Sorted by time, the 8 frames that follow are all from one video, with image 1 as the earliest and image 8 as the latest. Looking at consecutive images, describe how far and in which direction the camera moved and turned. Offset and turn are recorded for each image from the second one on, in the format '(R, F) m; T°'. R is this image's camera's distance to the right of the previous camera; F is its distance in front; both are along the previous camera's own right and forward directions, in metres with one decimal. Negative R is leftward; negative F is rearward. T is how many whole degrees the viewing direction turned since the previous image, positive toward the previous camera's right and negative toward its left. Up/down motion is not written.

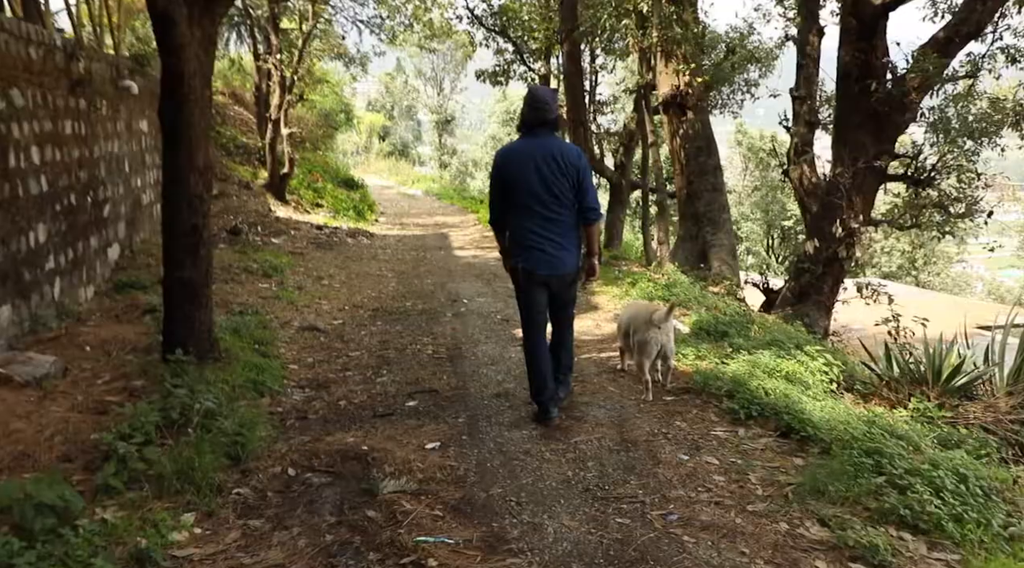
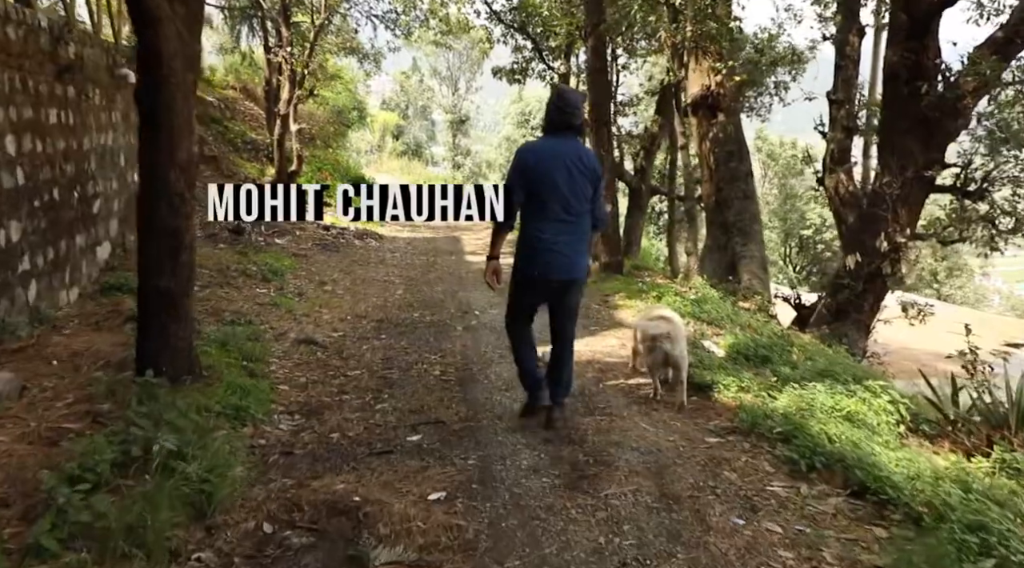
(-0.1, +0.7) m; -1°
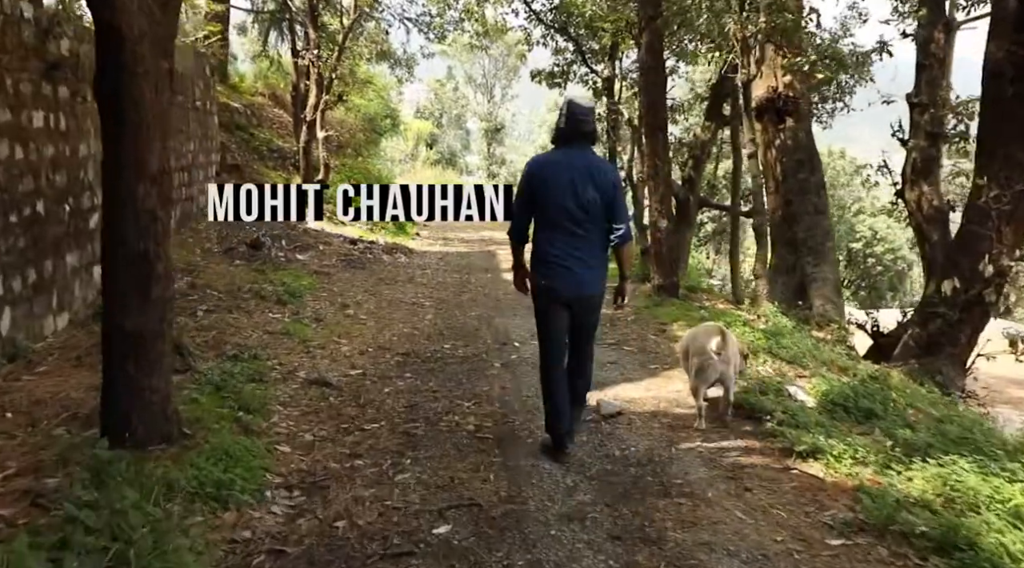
(-0.1, +1.1) m; -2°
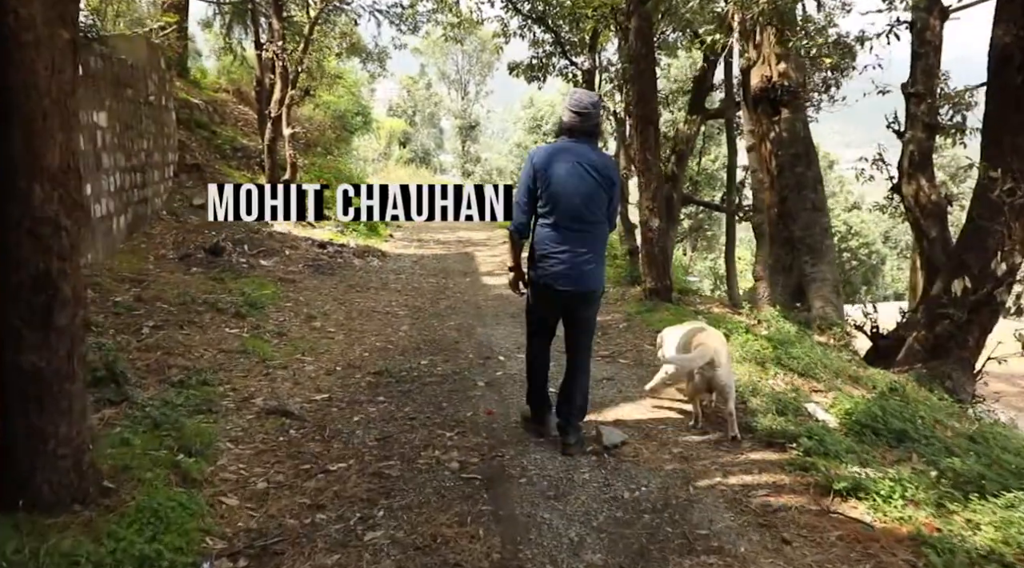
(-0.1, +0.7) m; +2°
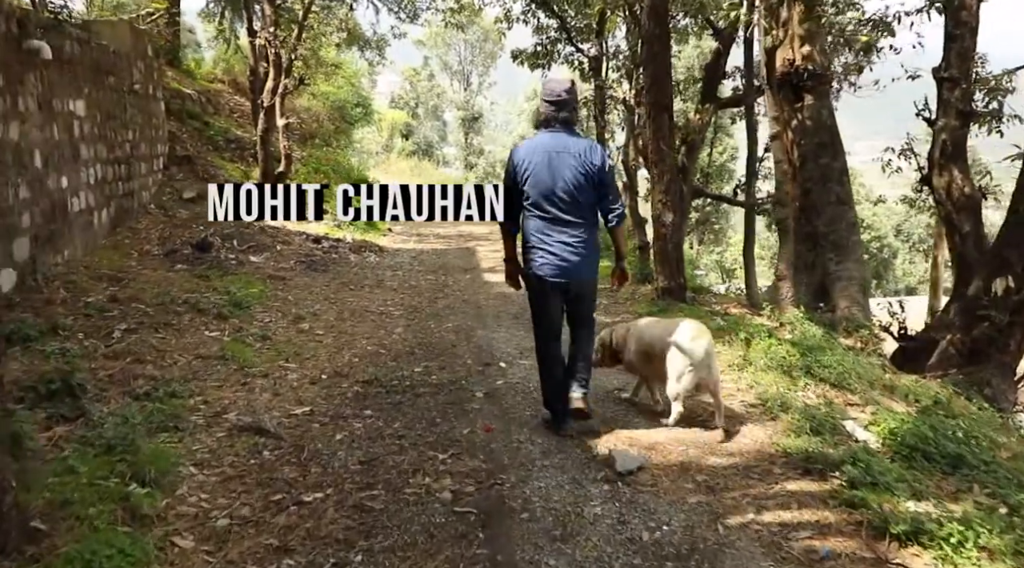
(0.0, +0.6) m; 0°
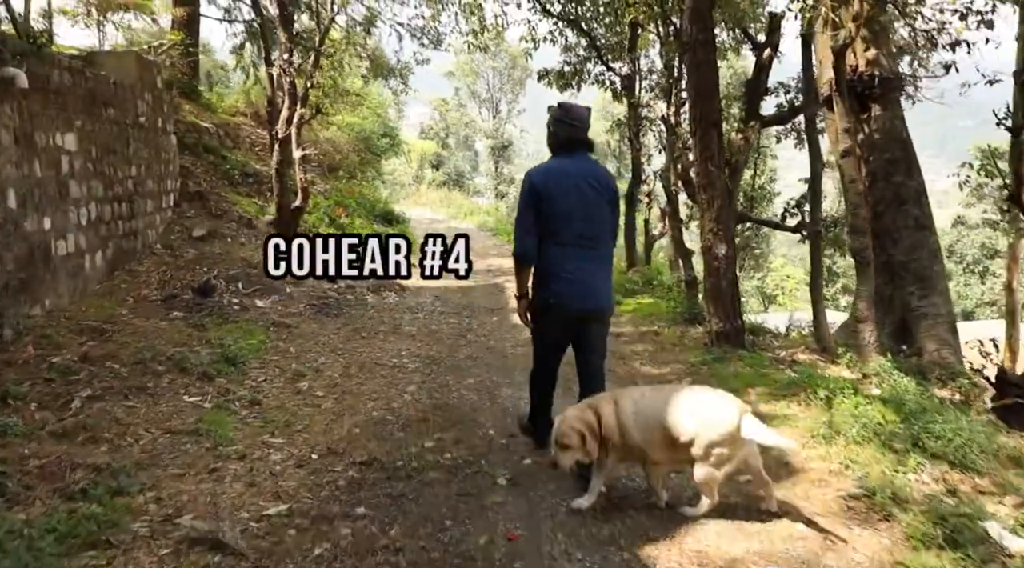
(0.0, +1.1) m; -2°
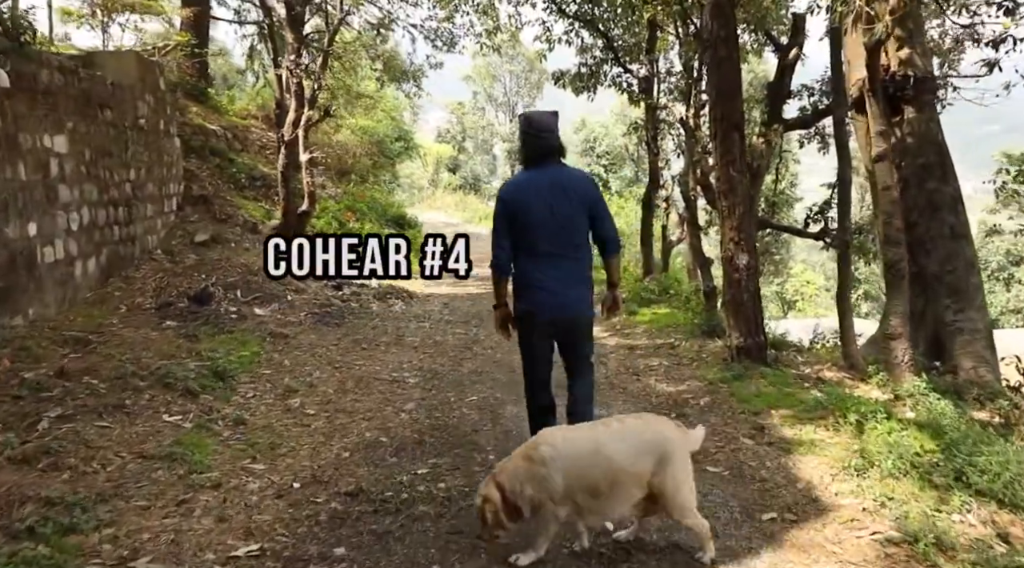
(+0.1, +0.4) m; -1°
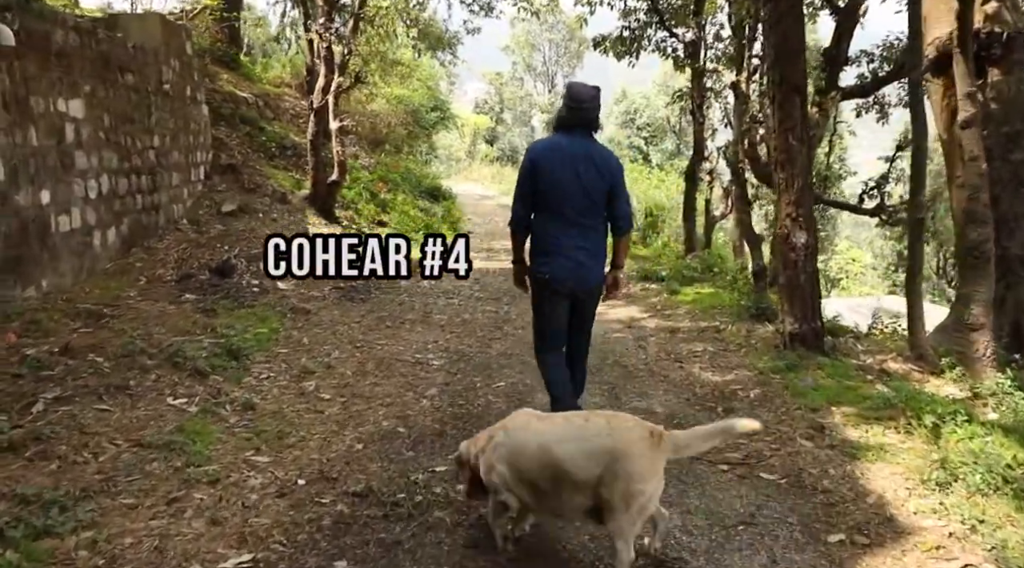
(0.0, +0.5) m; -3°
